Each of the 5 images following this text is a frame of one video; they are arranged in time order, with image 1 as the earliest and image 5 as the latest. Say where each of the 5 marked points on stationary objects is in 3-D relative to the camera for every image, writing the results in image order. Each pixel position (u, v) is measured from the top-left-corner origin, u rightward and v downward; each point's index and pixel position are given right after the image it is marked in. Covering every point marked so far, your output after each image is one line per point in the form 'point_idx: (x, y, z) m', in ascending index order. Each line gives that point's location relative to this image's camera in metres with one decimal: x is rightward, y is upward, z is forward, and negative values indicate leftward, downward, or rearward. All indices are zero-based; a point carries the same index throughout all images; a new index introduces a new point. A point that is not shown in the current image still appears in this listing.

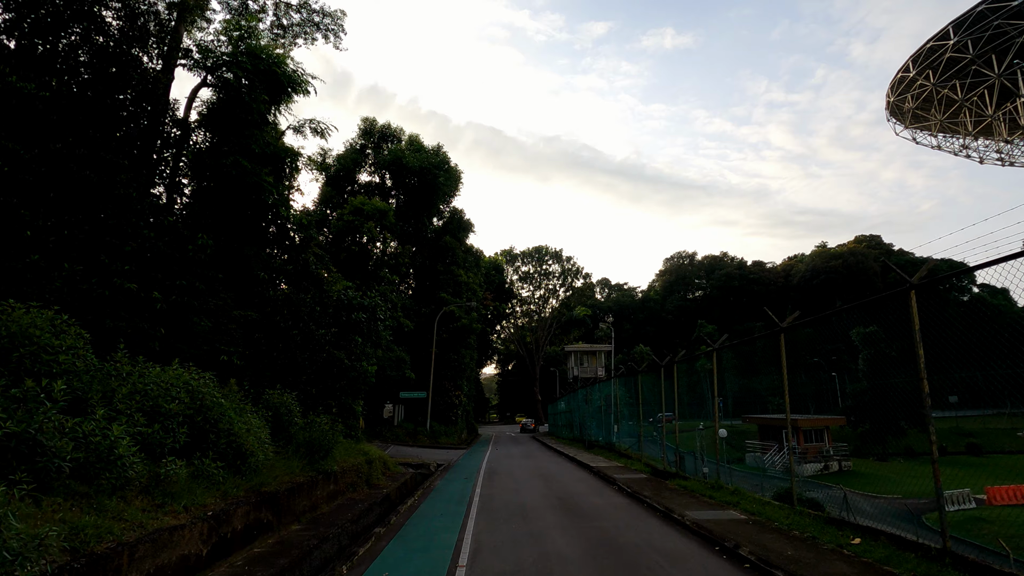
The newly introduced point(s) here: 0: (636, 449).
0: (+4.1, -5.5, +18.9) m
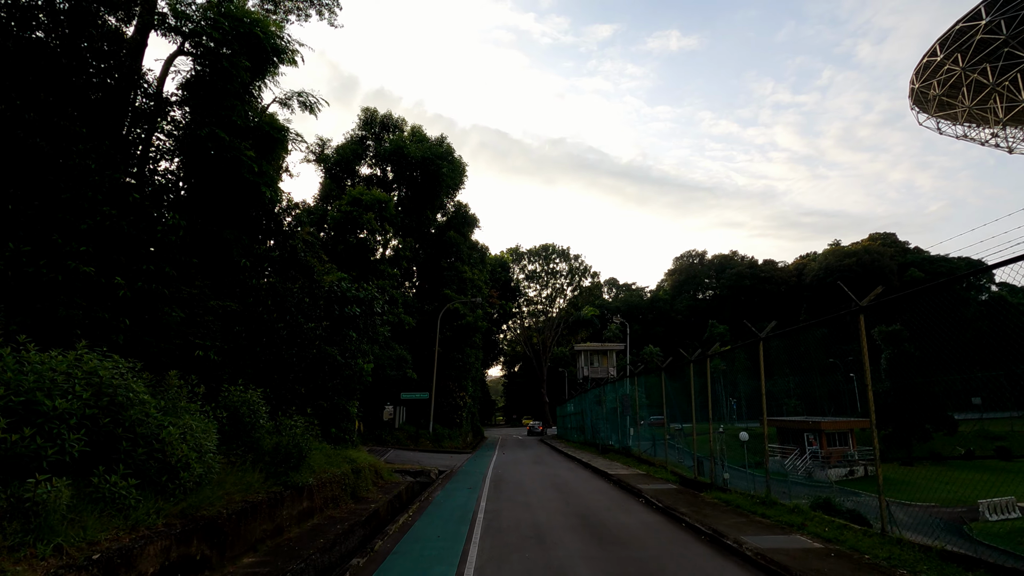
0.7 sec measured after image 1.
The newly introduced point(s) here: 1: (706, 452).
0: (+4.4, -5.3, +17.6) m
1: (+4.8, -4.2, +14.2) m
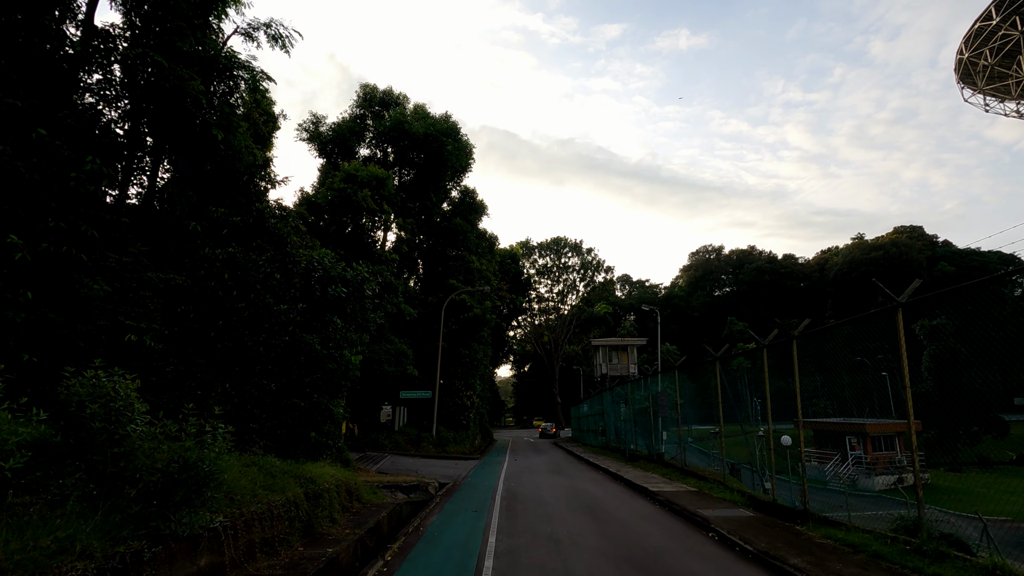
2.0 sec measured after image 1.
0: (+4.8, -4.8, +15.3) m
1: (+5.1, -3.7, +12.0) m
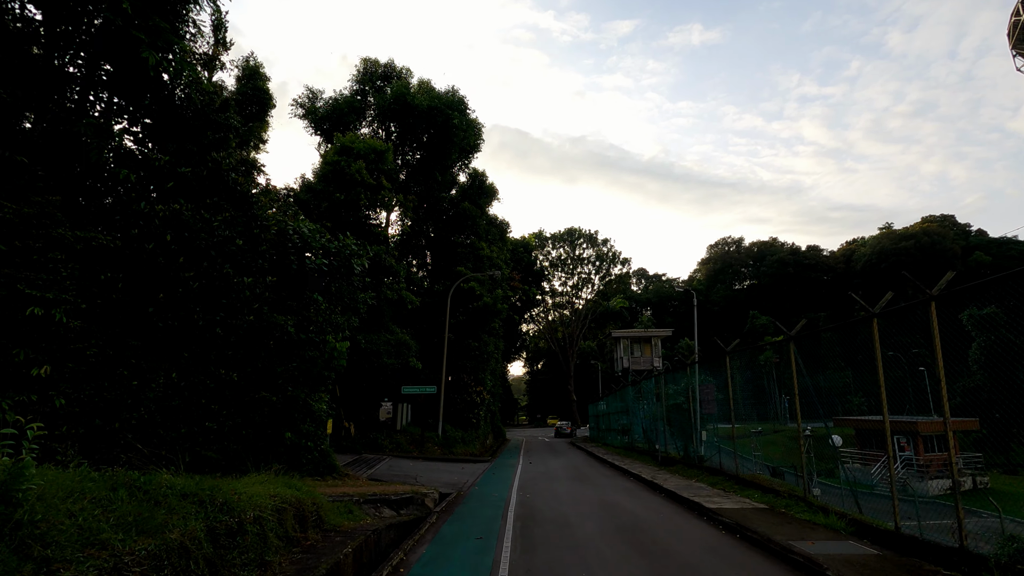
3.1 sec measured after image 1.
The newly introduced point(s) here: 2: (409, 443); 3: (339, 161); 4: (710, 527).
0: (+5.1, -4.3, +13.3) m
1: (+5.4, -3.2, +10.0) m
2: (-3.6, -5.5, +19.5) m
3: (-5.2, +3.9, +16.7) m
4: (+2.3, -2.8, +6.4) m
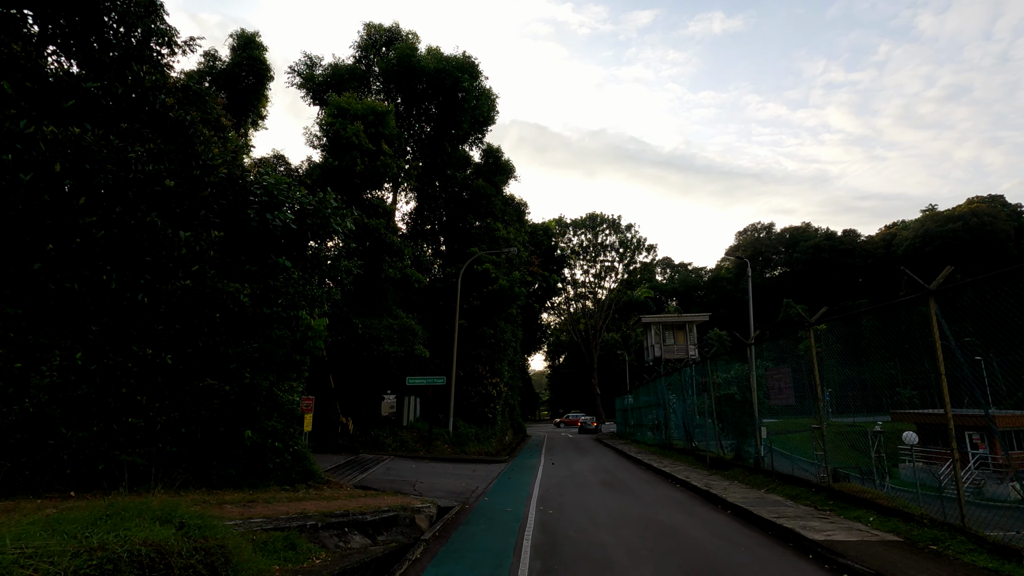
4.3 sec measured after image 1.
0: (+5.5, -3.6, +11.1) m
1: (+5.6, -2.6, +7.8) m
2: (-2.9, -4.9, +17.7) m
3: (-4.8, +4.4, +14.9) m
4: (+2.4, -2.2, +4.3) m
